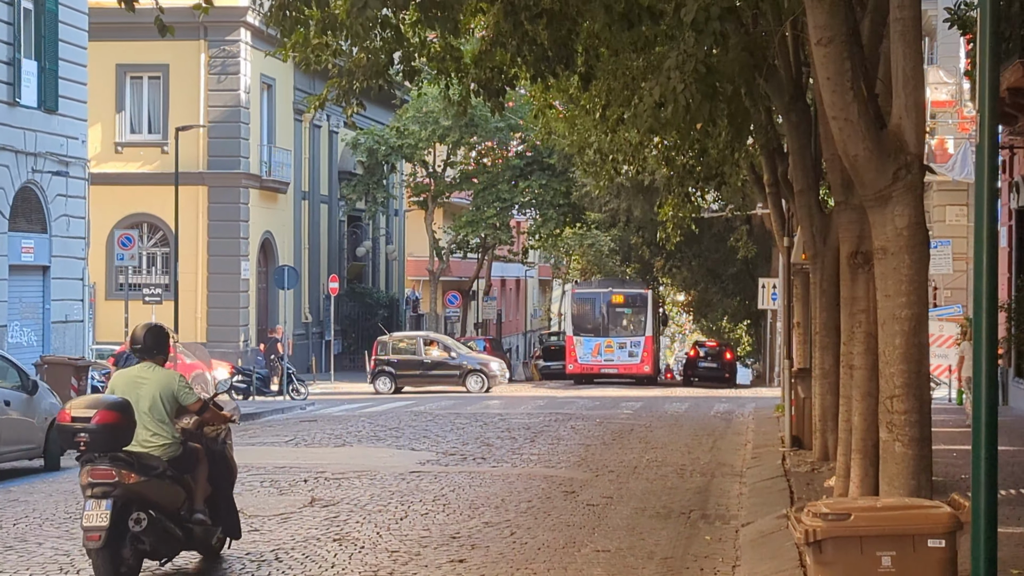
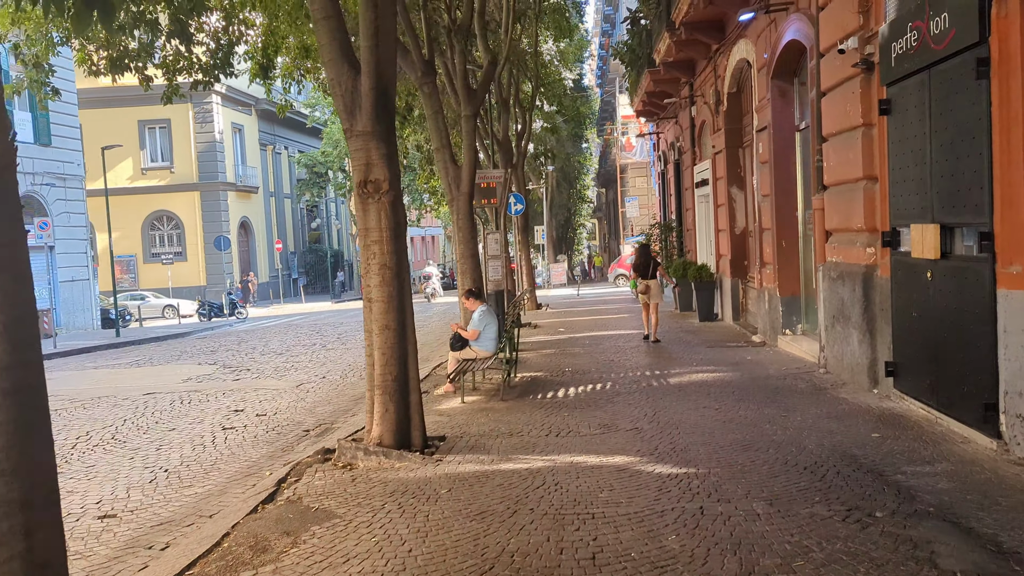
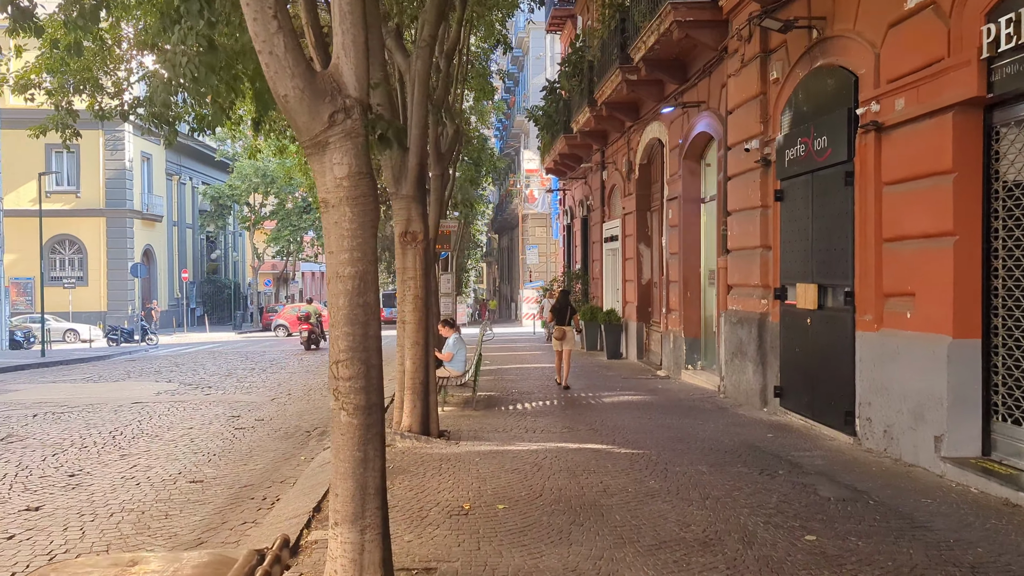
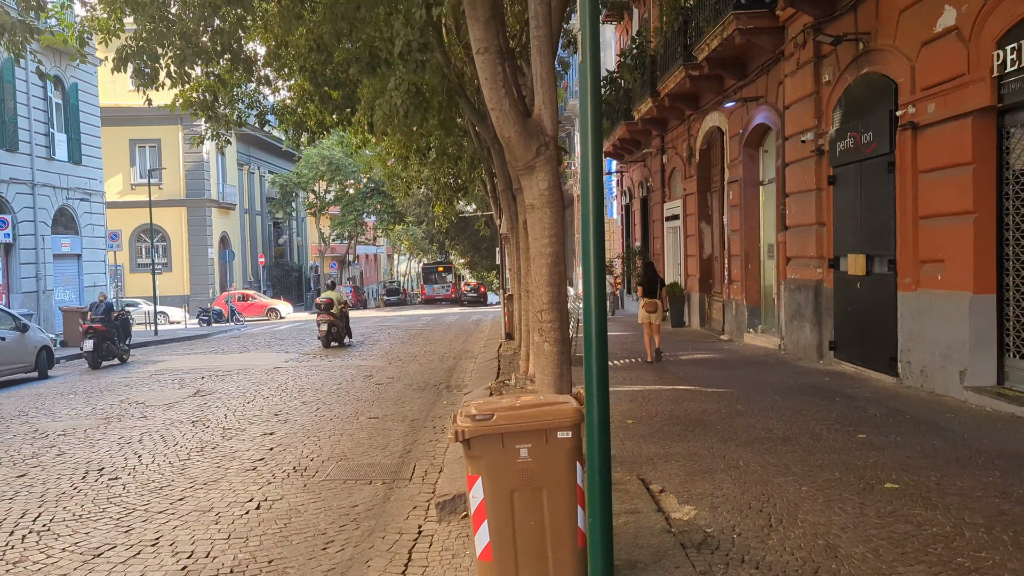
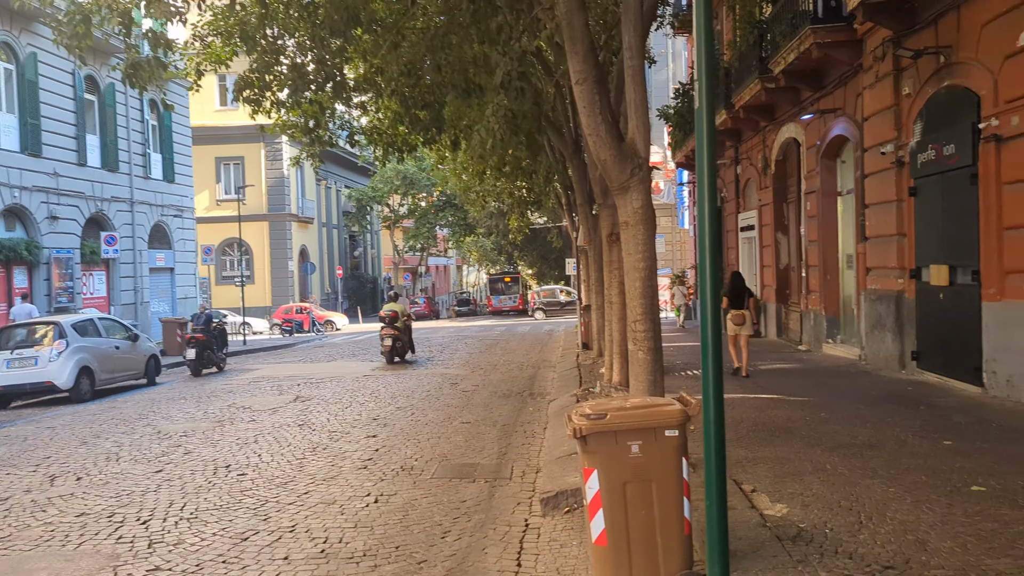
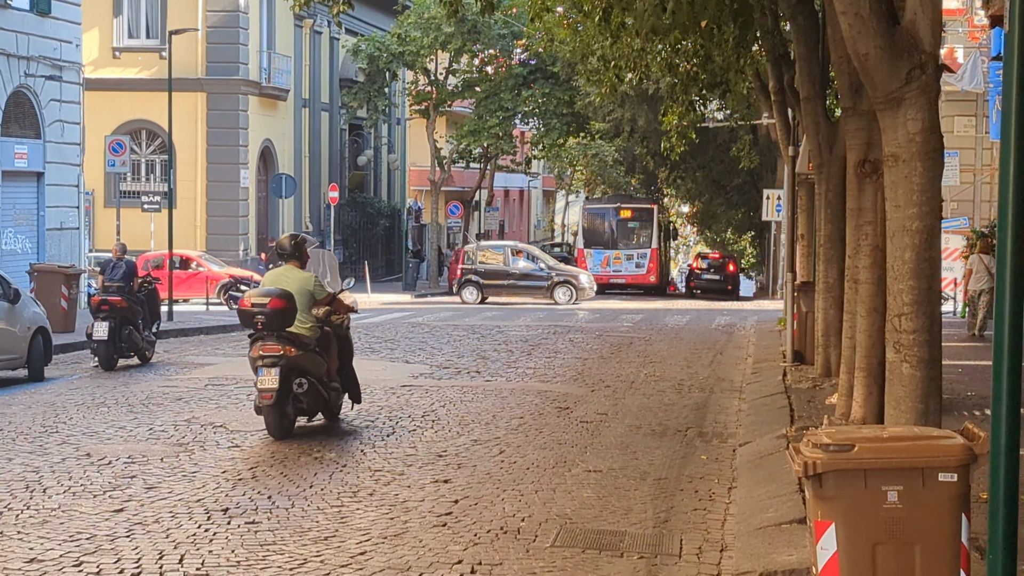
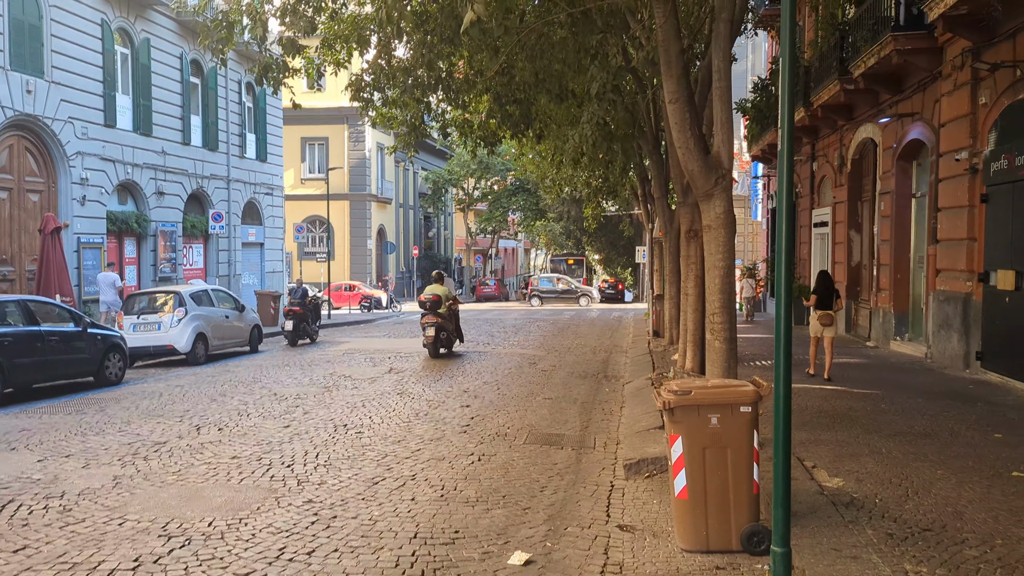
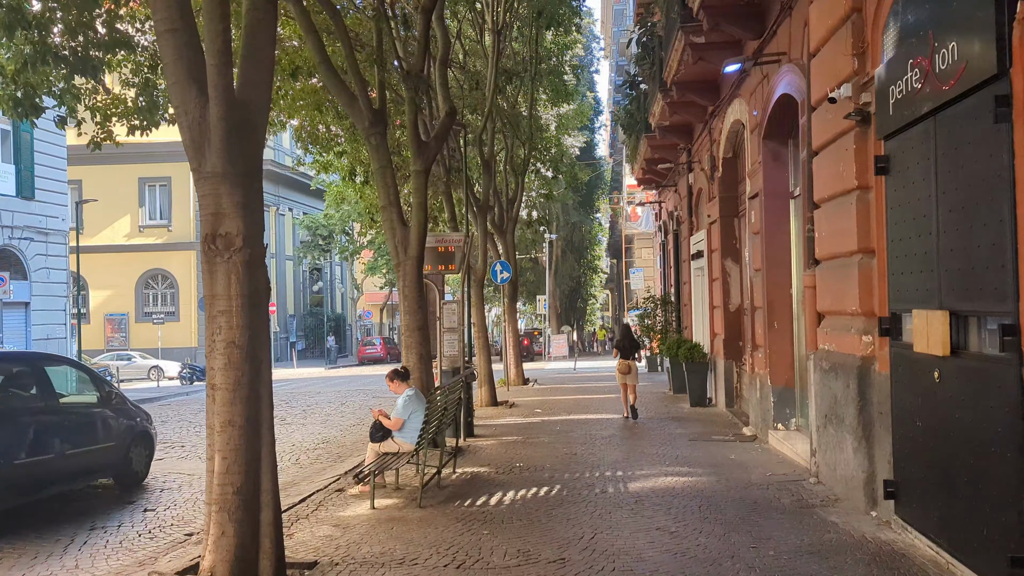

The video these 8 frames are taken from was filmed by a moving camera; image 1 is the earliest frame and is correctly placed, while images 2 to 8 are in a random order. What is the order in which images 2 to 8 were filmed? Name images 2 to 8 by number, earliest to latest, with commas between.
6, 7, 5, 4, 3, 2, 8
